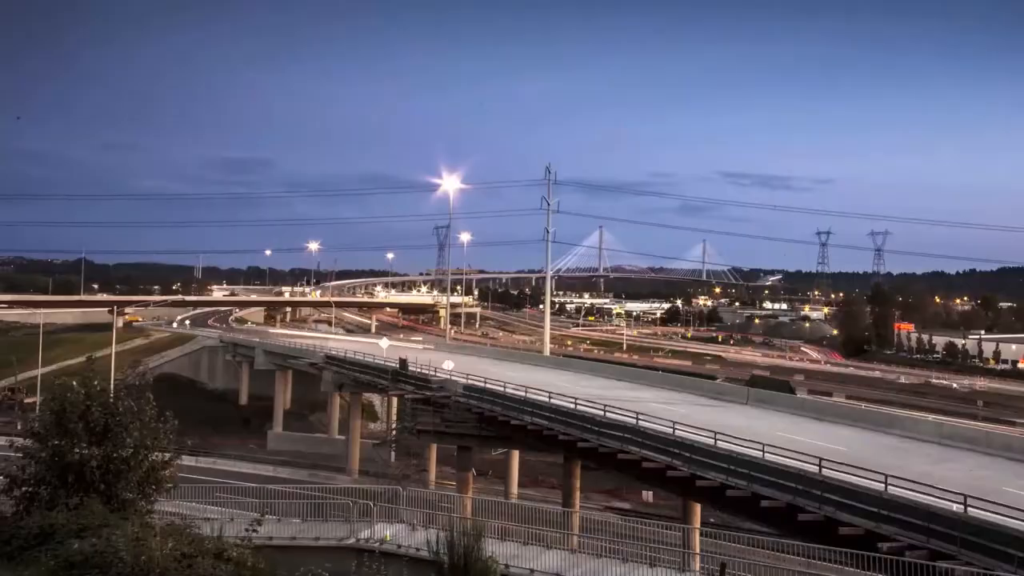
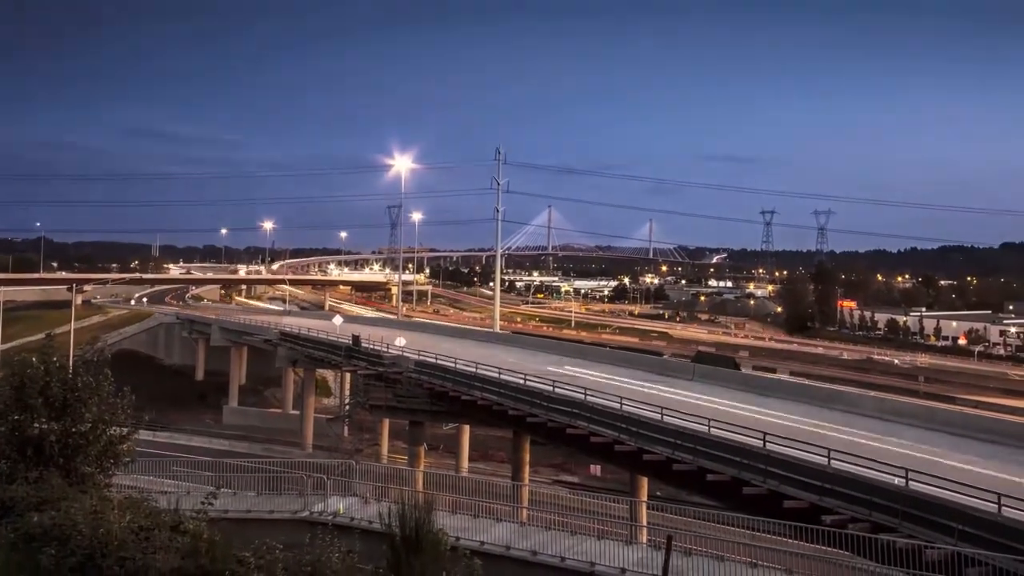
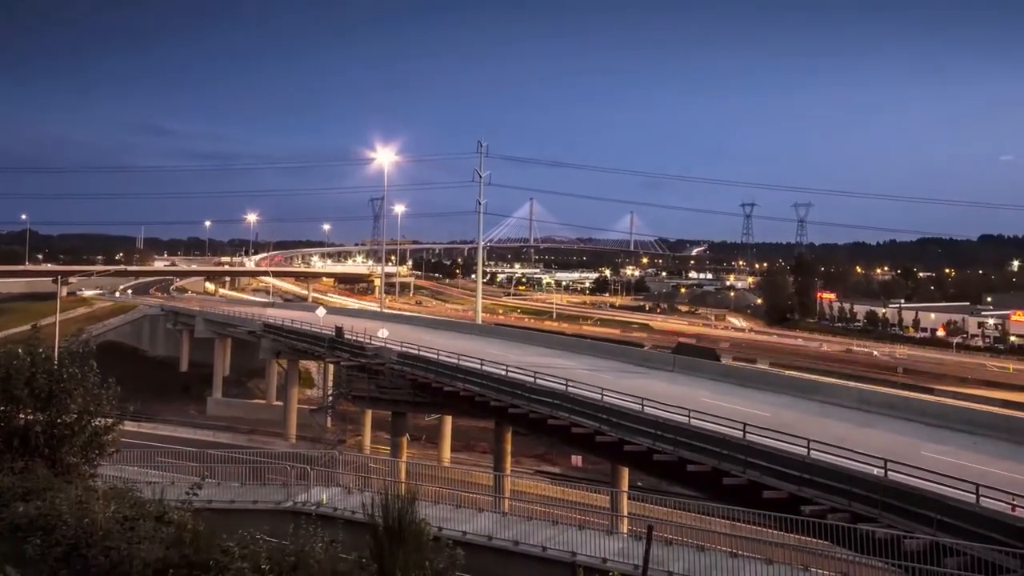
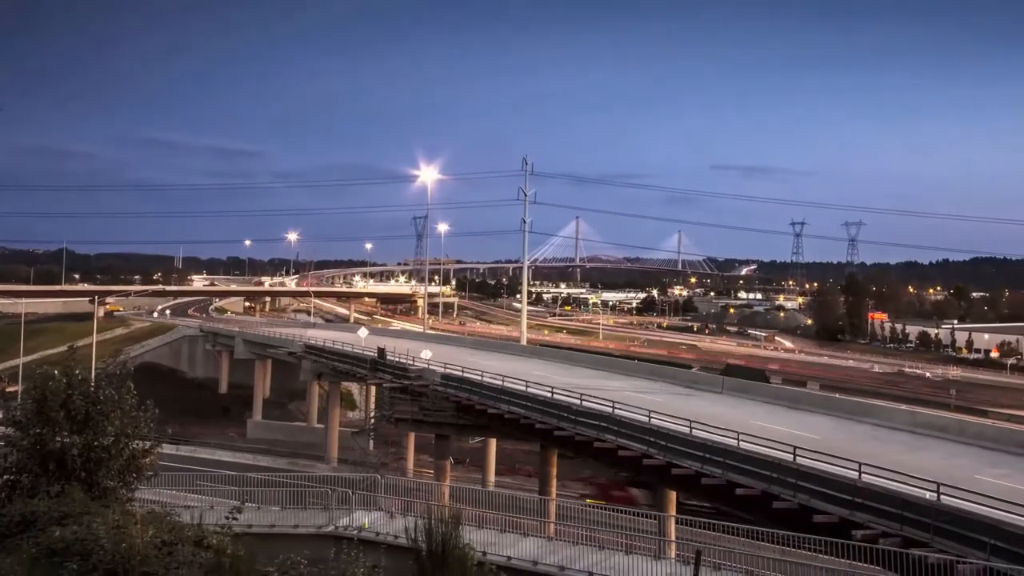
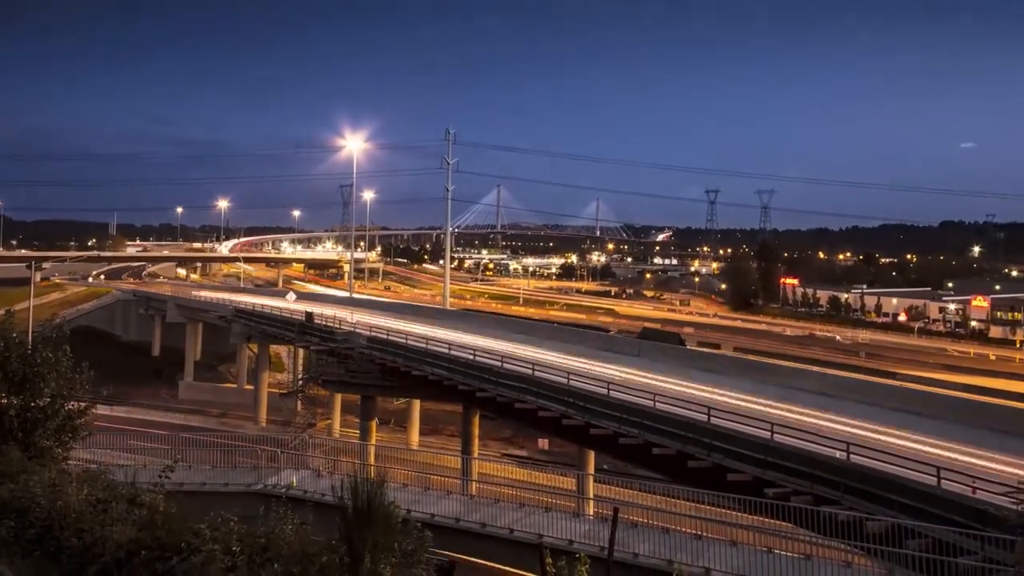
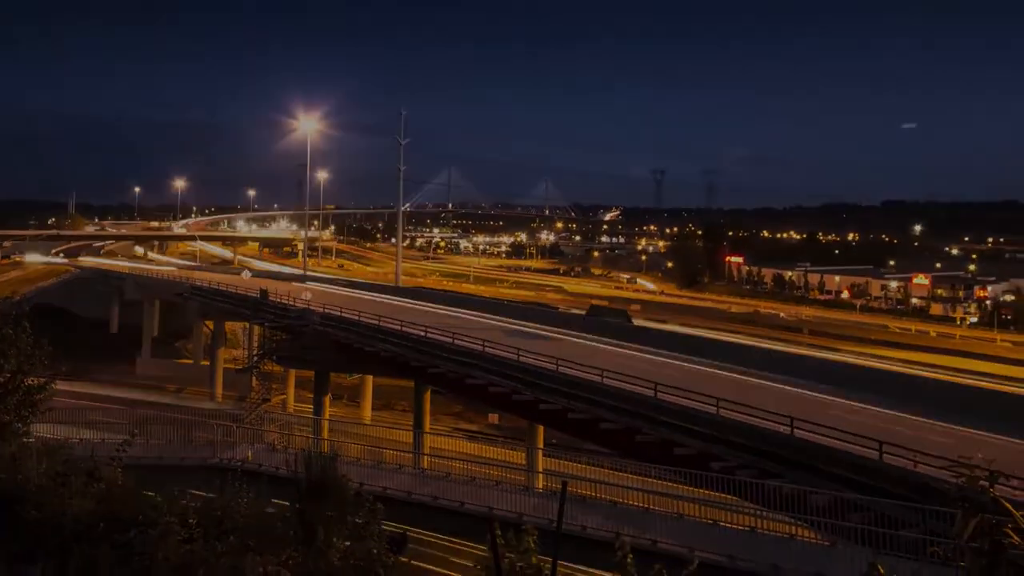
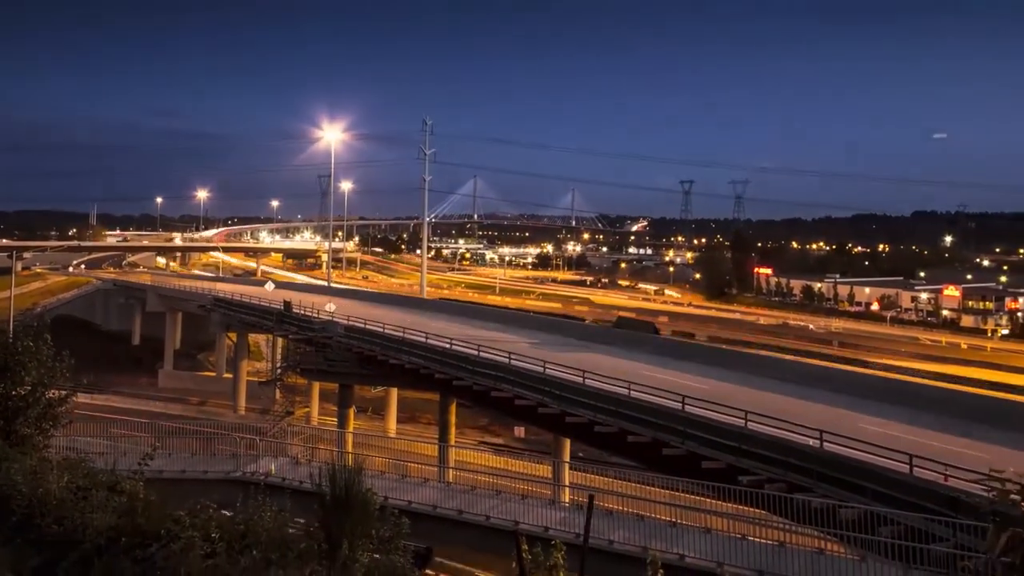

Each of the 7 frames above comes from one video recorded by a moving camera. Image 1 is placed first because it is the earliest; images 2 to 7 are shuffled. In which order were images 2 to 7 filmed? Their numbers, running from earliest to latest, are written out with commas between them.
4, 2, 3, 5, 7, 6
